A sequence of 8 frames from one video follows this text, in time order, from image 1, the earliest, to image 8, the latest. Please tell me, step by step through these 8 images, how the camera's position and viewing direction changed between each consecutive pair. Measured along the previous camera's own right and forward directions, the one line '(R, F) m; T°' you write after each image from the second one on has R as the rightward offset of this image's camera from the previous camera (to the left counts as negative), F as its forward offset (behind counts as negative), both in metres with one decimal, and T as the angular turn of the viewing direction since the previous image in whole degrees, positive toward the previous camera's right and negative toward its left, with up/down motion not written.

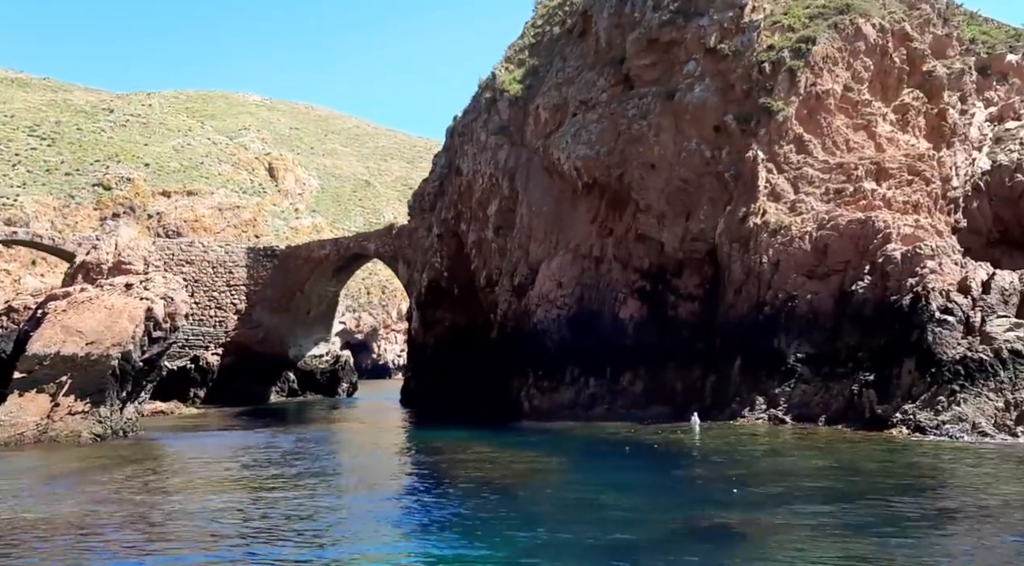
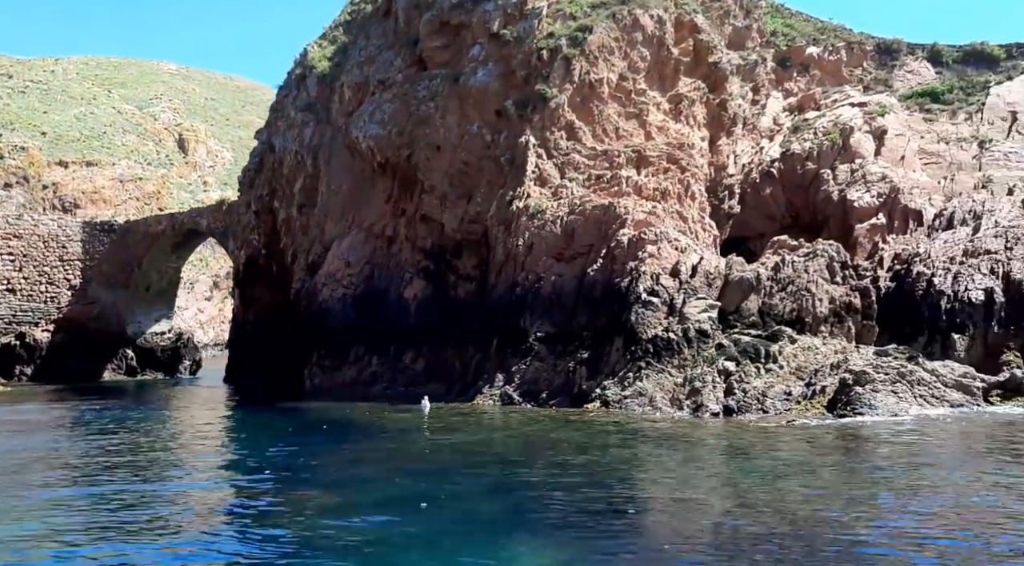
(+2.6, -0.6) m; +6°
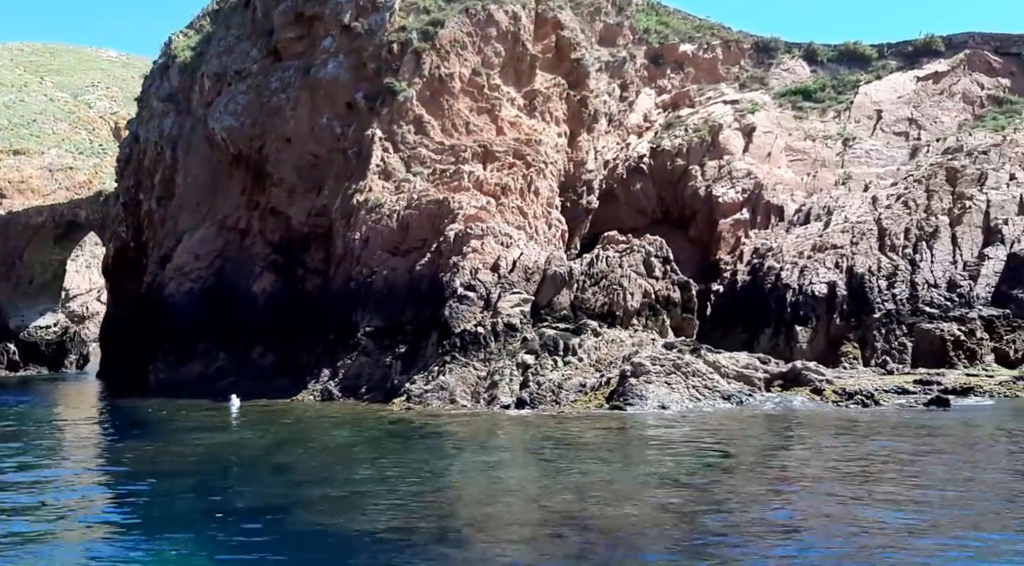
(+1.8, -0.1) m; +4°
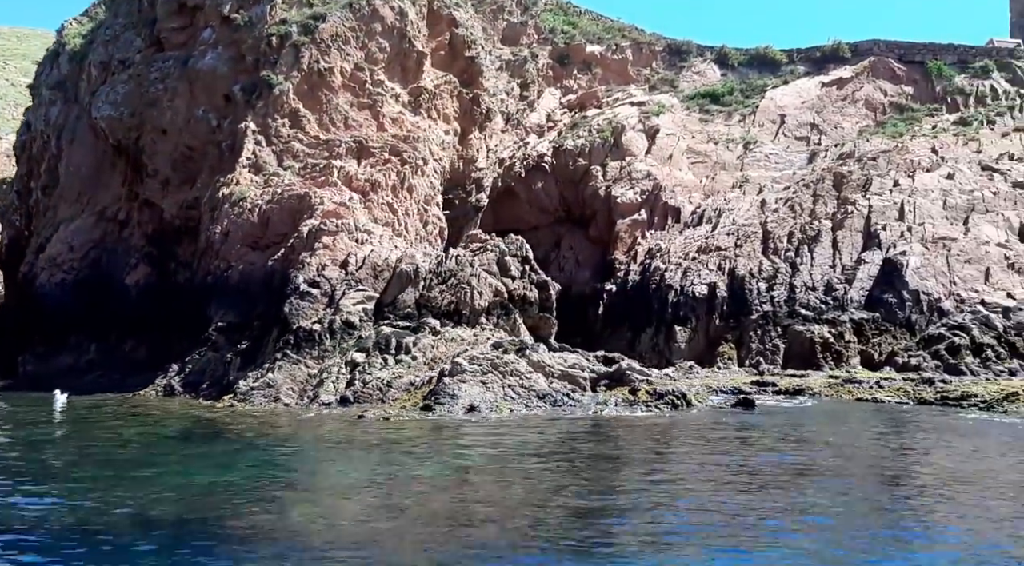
(+1.8, -0.1) m; +3°
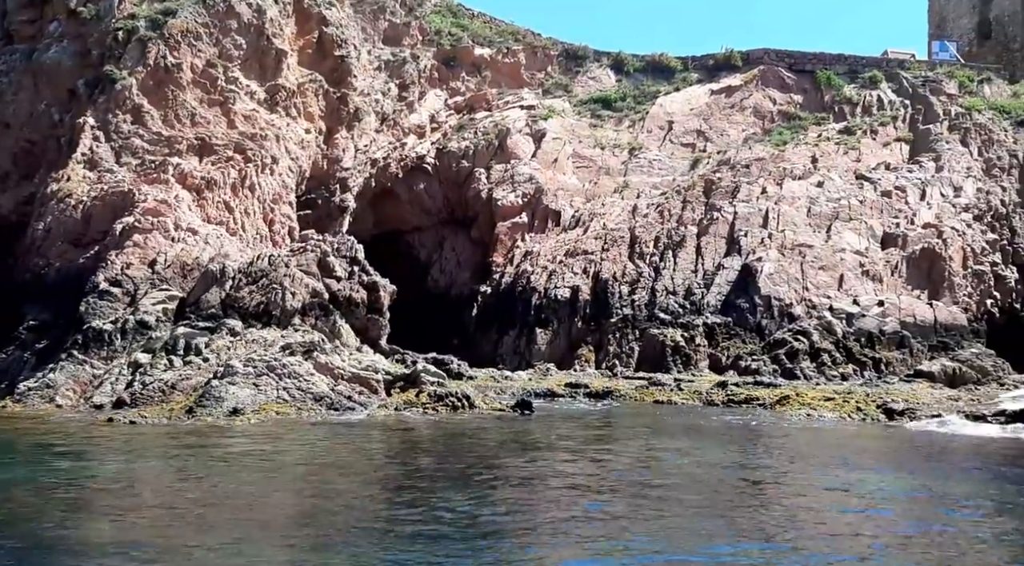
(+2.3, 0.0) m; +3°
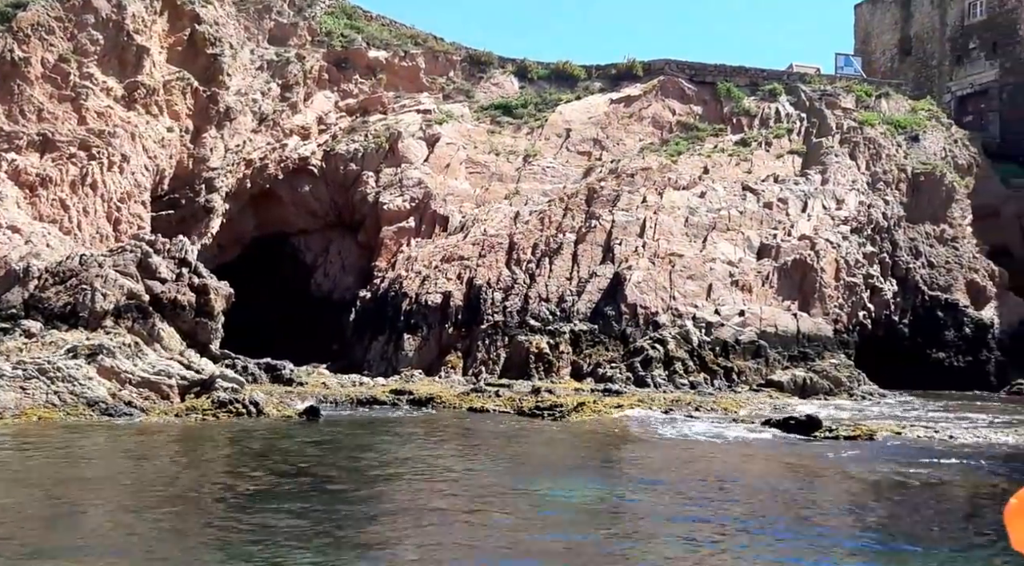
(+2.2, +0.1) m; +3°
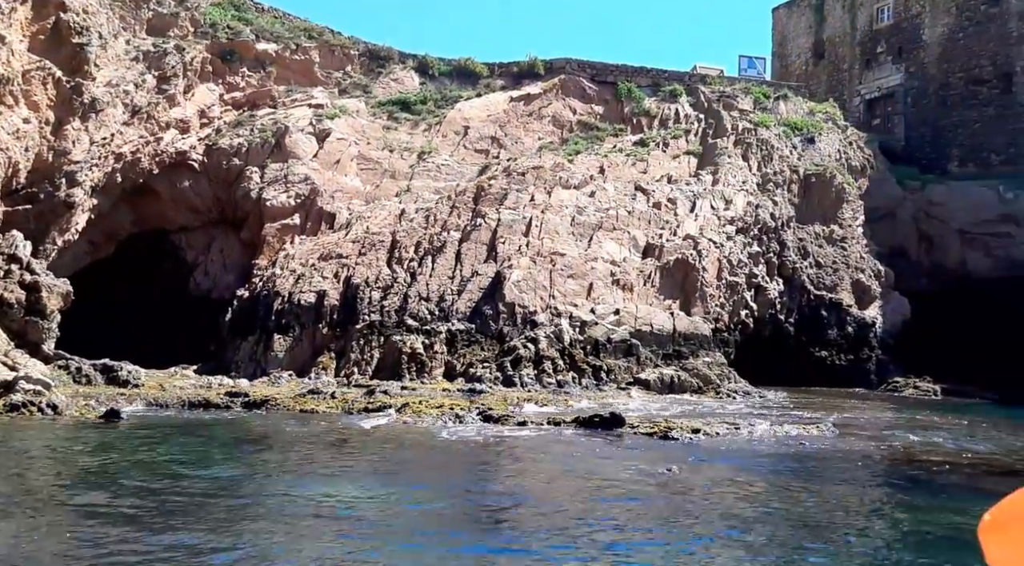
(+1.6, +0.3) m; +4°
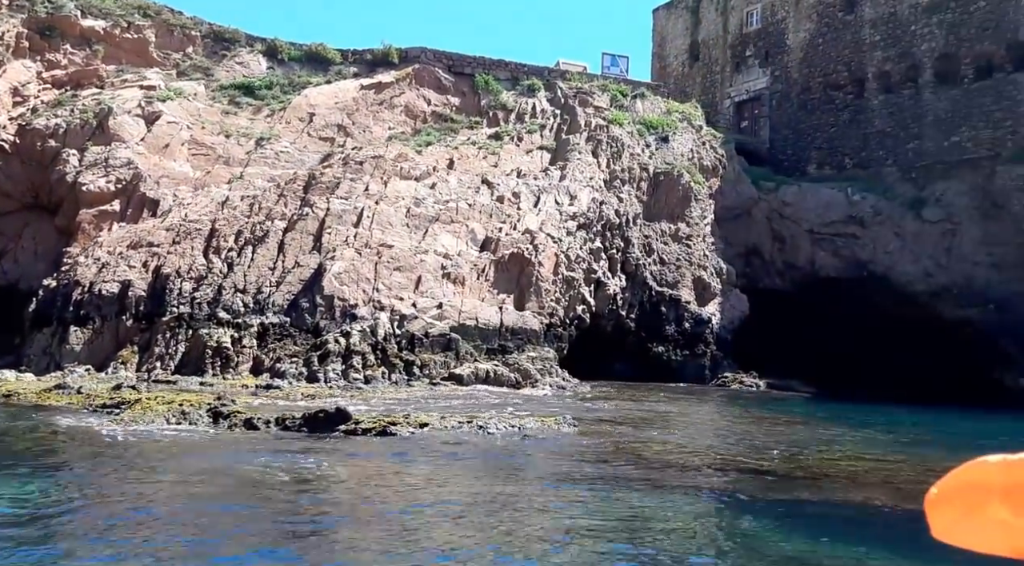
(+2.0, +0.6) m; +6°
